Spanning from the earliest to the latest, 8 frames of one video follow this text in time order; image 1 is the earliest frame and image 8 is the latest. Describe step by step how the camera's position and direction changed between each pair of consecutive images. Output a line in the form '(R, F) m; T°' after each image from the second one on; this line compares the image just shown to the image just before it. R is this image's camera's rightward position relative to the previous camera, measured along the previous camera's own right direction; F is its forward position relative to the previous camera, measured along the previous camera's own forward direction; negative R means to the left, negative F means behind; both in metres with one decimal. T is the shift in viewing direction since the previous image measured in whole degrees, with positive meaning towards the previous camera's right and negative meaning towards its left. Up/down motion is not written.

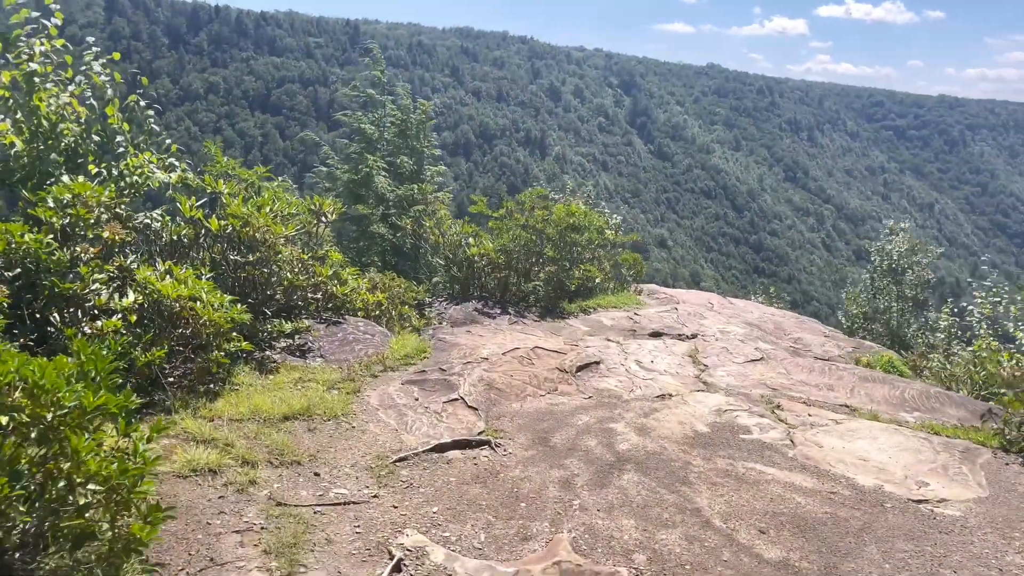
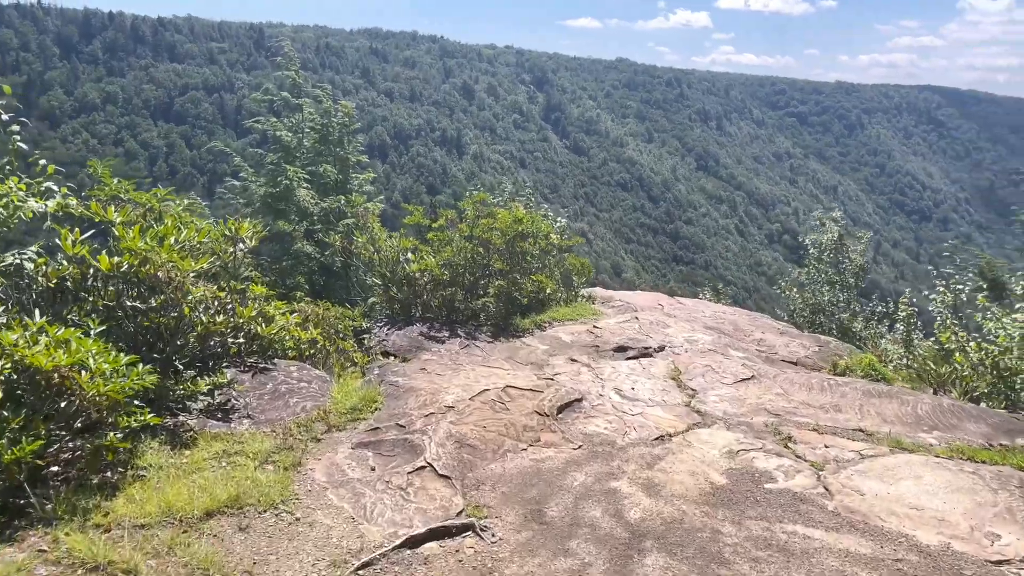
(-0.2, +0.7) m; +5°
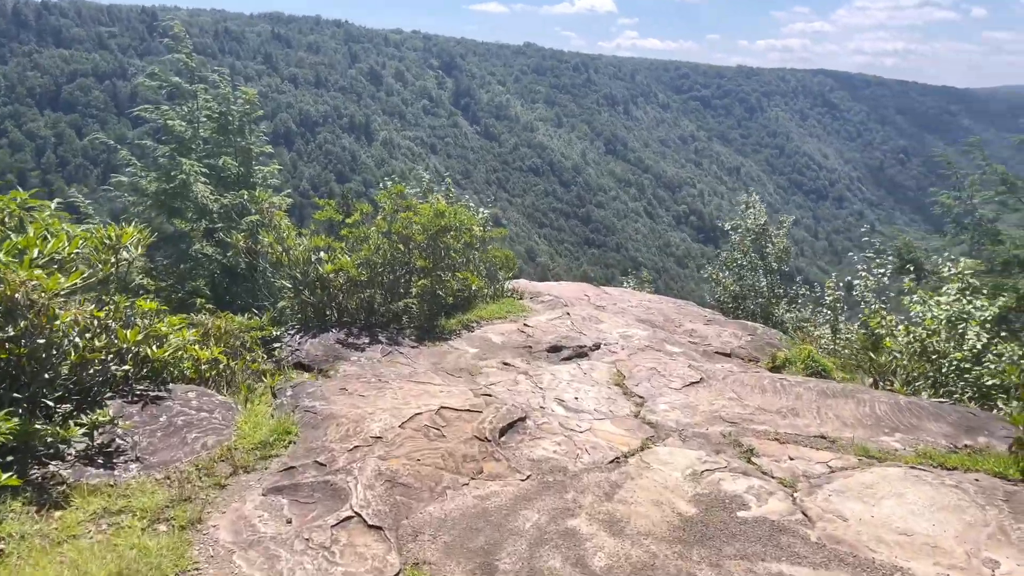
(-0.1, +0.4) m; +6°
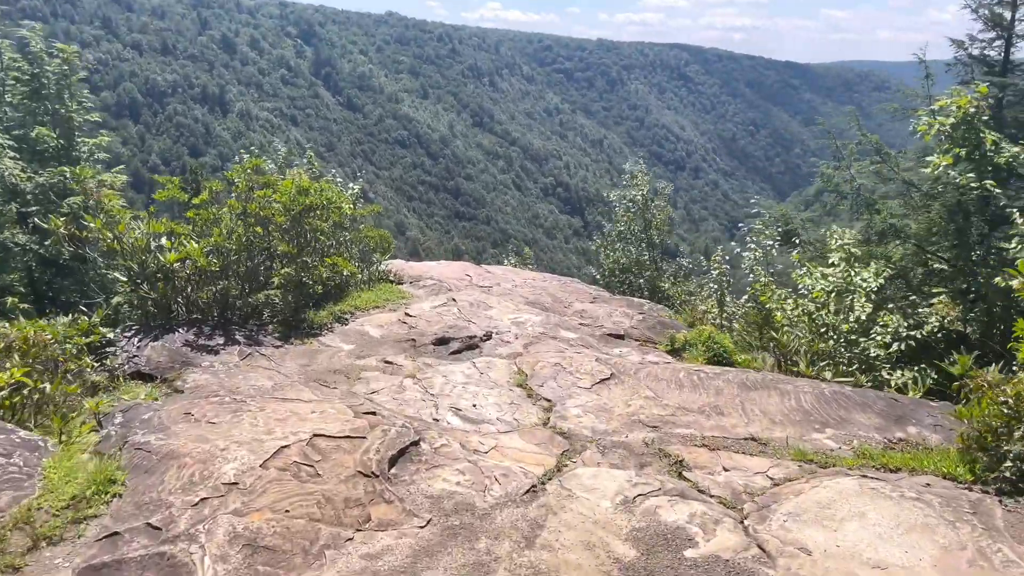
(-0.1, +0.6) m; +9°
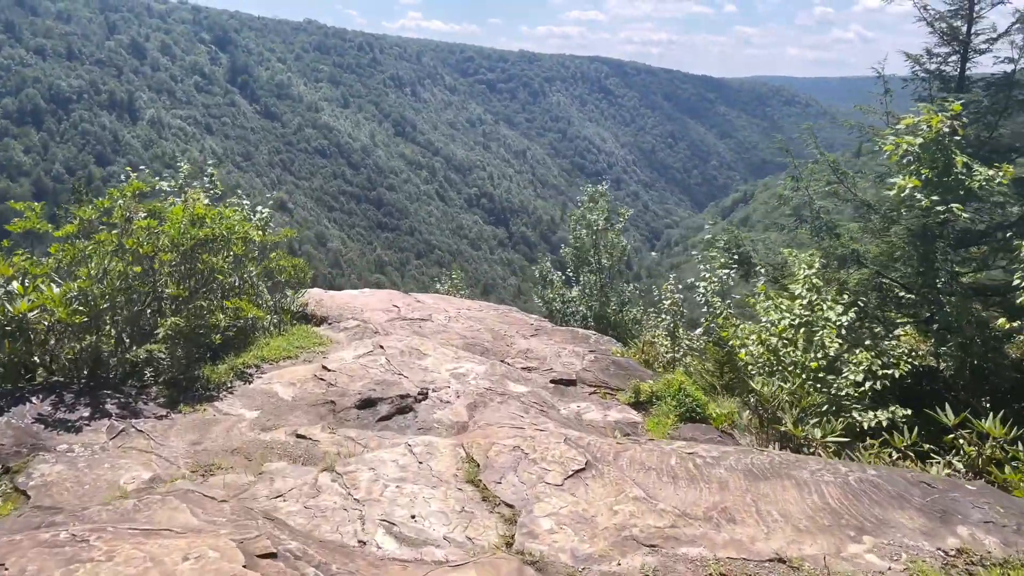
(-0.1, +0.8) m; +5°
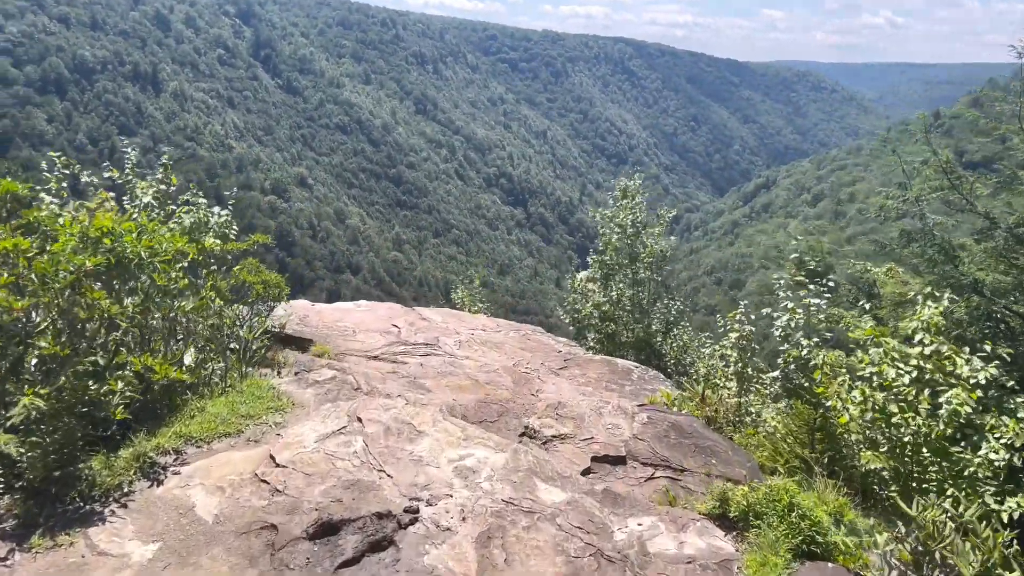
(-0.1, +1.5) m; -1°
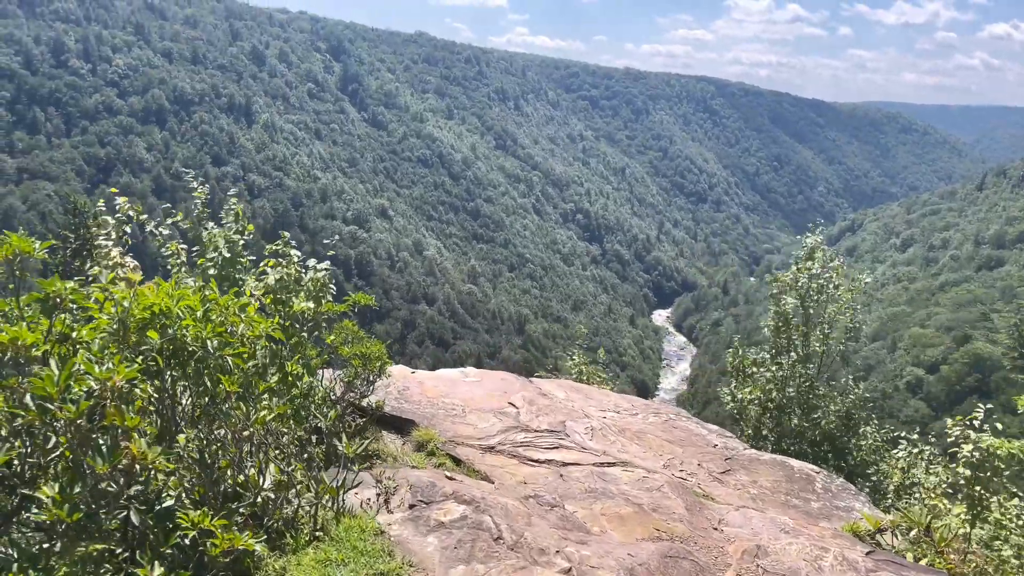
(-0.5, +1.2) m; -5°
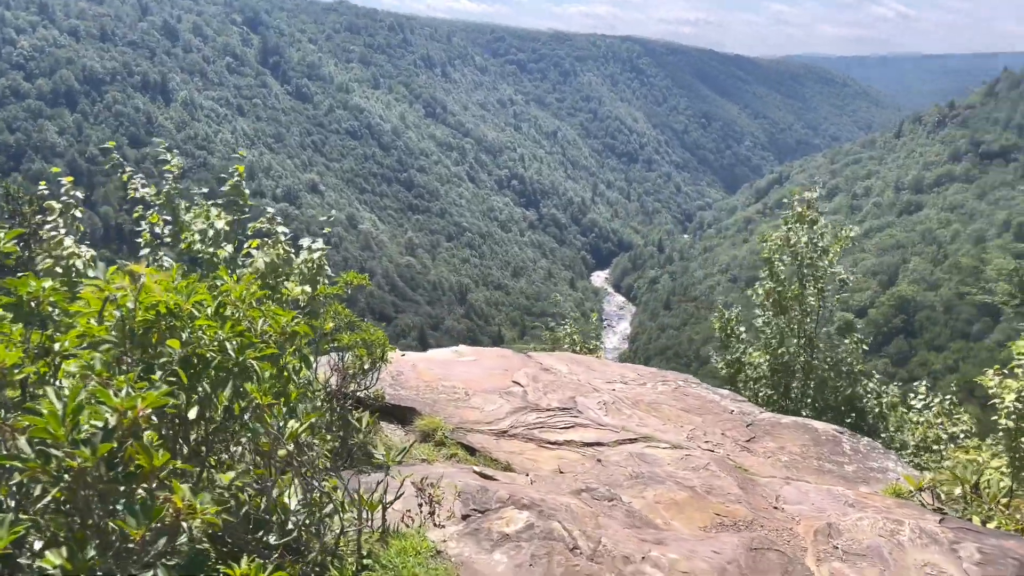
(-0.4, +0.4) m; +4°
